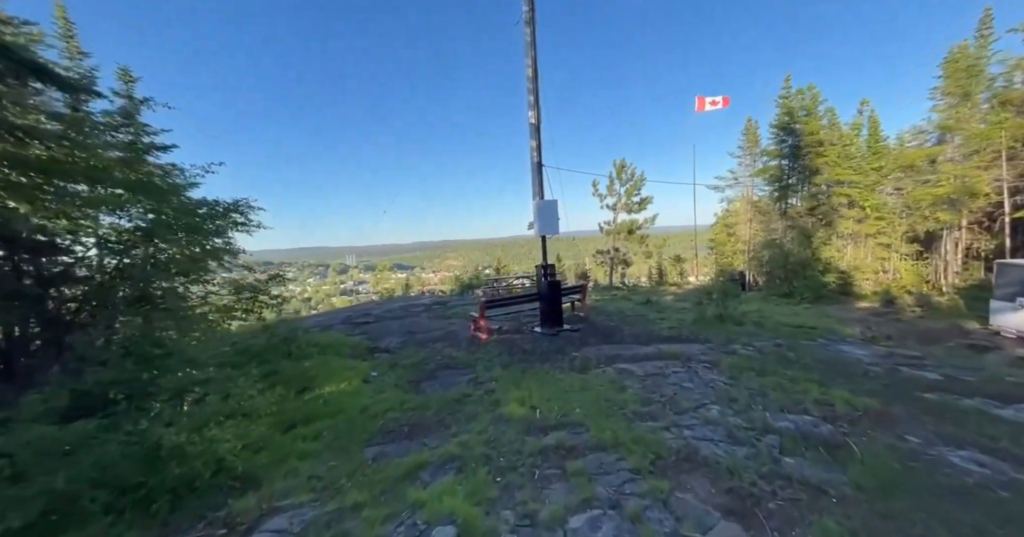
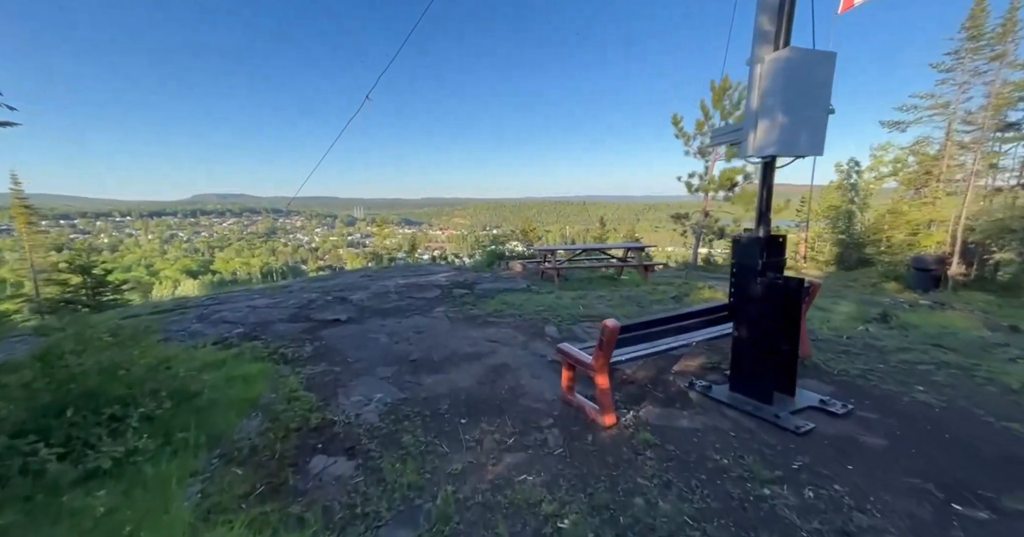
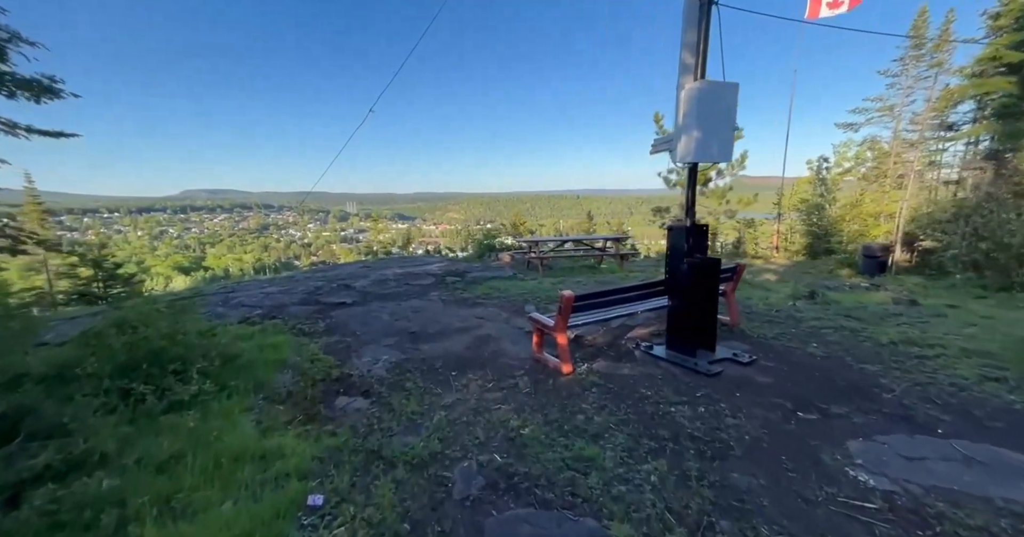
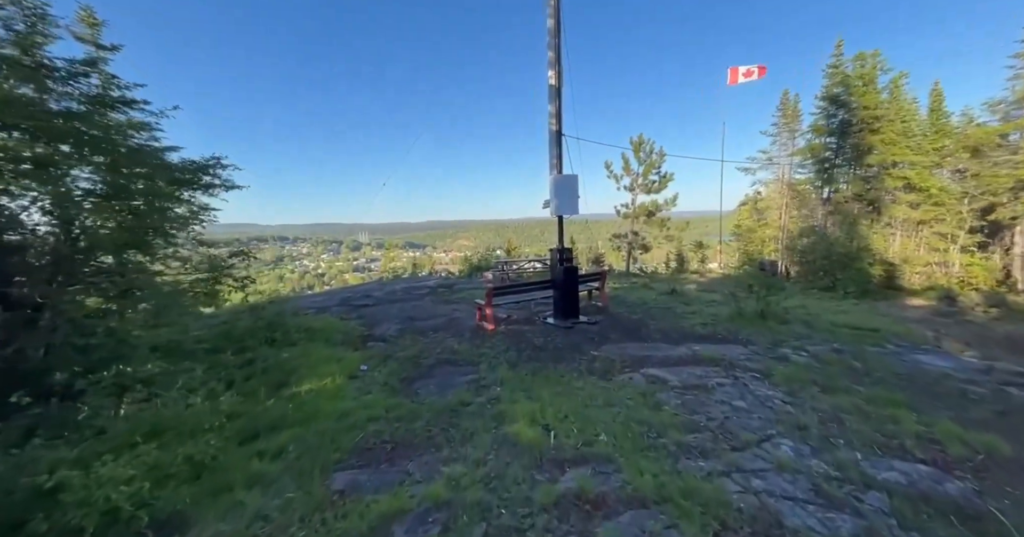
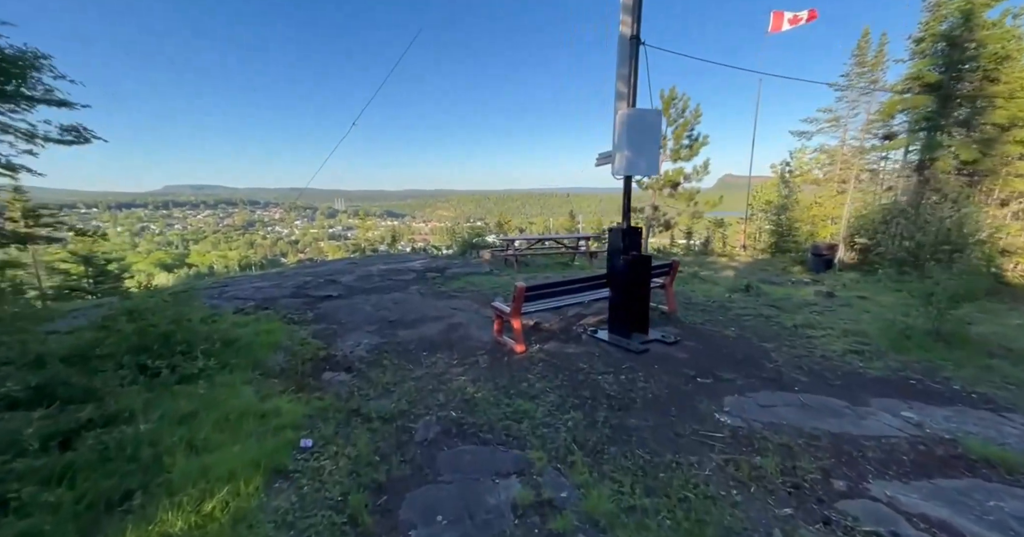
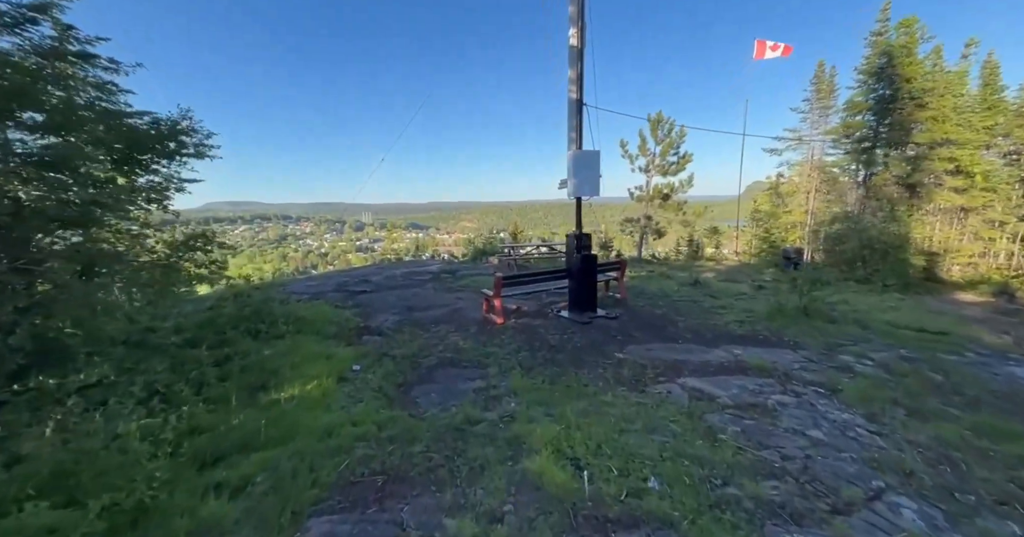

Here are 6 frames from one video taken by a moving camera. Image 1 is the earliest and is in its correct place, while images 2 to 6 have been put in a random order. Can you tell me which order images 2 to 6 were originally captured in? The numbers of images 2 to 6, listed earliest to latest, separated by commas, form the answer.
4, 6, 5, 3, 2
